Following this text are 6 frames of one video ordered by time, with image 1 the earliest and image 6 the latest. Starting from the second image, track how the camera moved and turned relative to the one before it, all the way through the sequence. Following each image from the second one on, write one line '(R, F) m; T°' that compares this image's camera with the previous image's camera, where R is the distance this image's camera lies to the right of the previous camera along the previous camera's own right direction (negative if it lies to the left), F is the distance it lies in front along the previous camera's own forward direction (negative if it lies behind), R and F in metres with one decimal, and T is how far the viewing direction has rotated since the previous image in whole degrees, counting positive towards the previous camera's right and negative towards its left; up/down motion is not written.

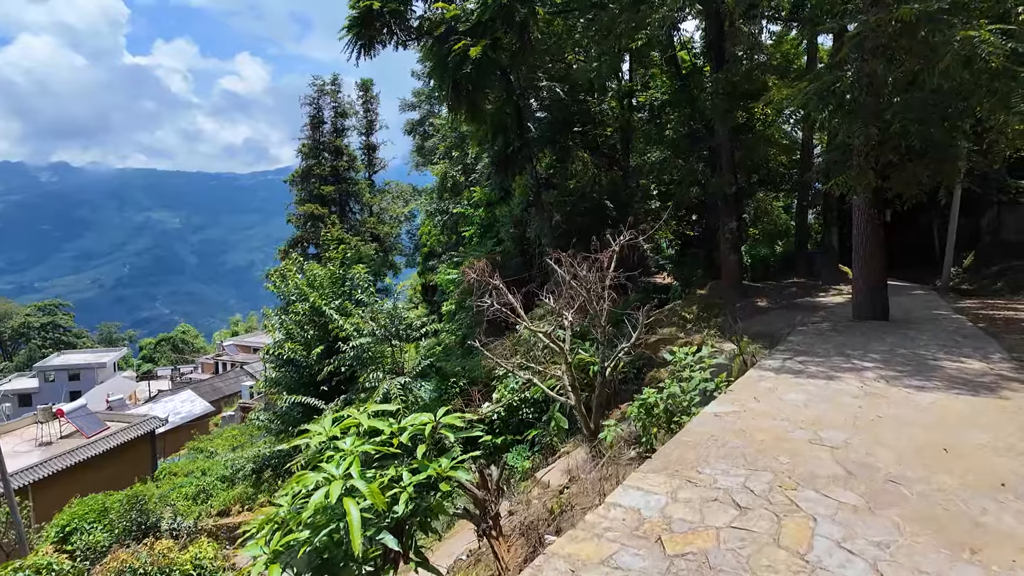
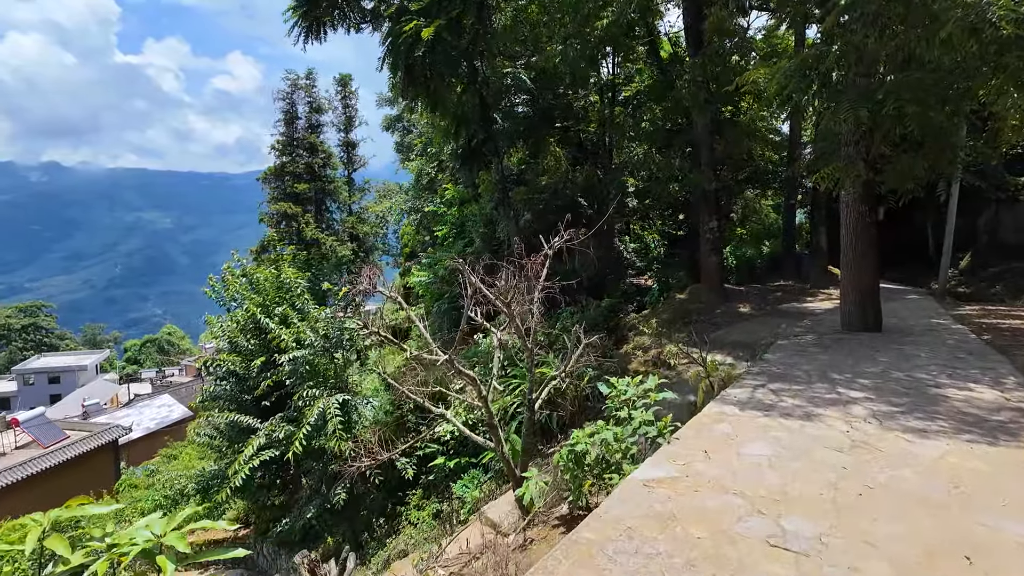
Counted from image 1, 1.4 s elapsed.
(+0.5, +0.7) m; +1°
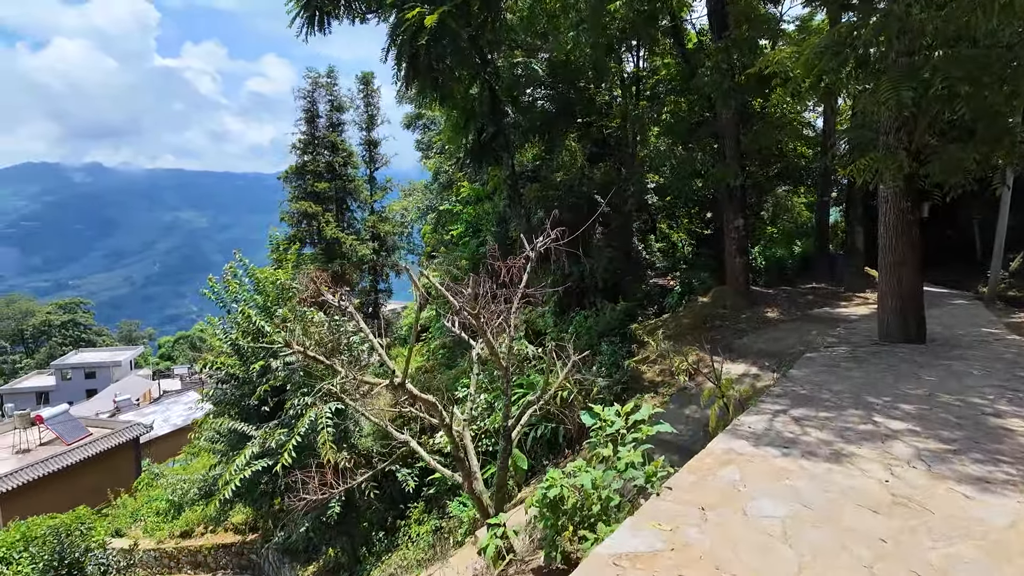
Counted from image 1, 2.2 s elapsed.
(+0.2, +0.4) m; -3°
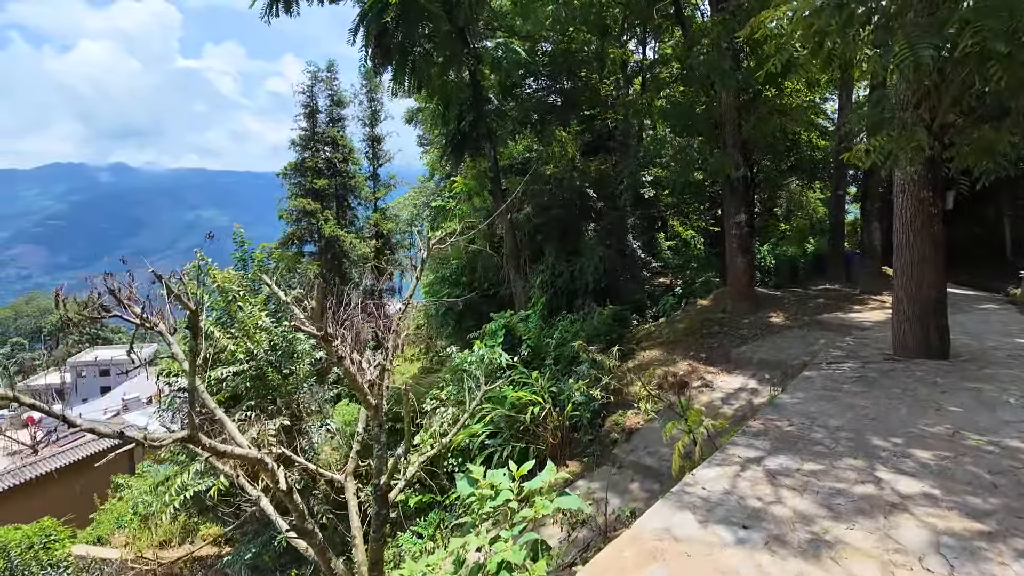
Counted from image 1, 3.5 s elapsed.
(+0.5, +0.7) m; -2°
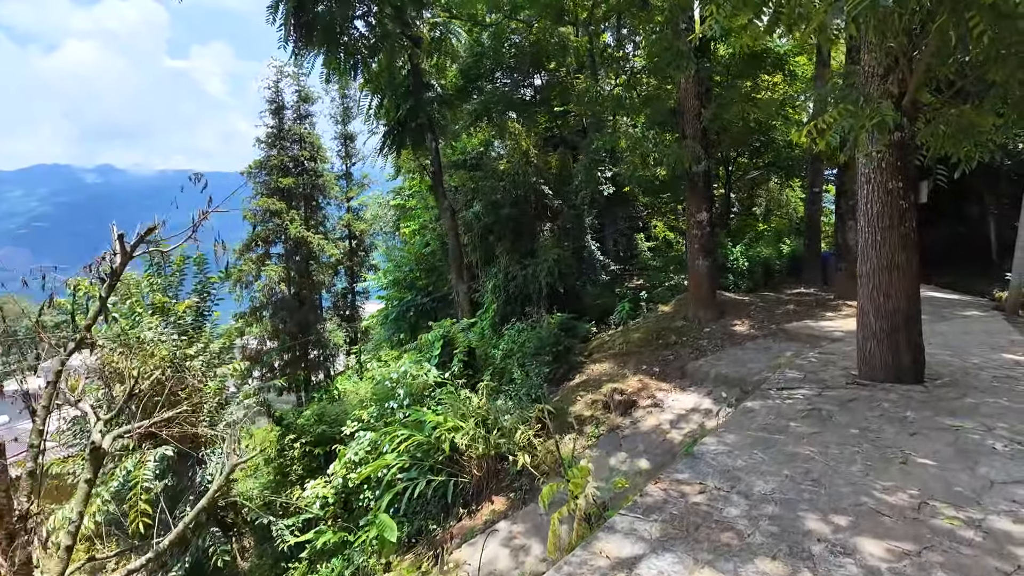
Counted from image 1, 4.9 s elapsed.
(+0.6, +0.7) m; +1°
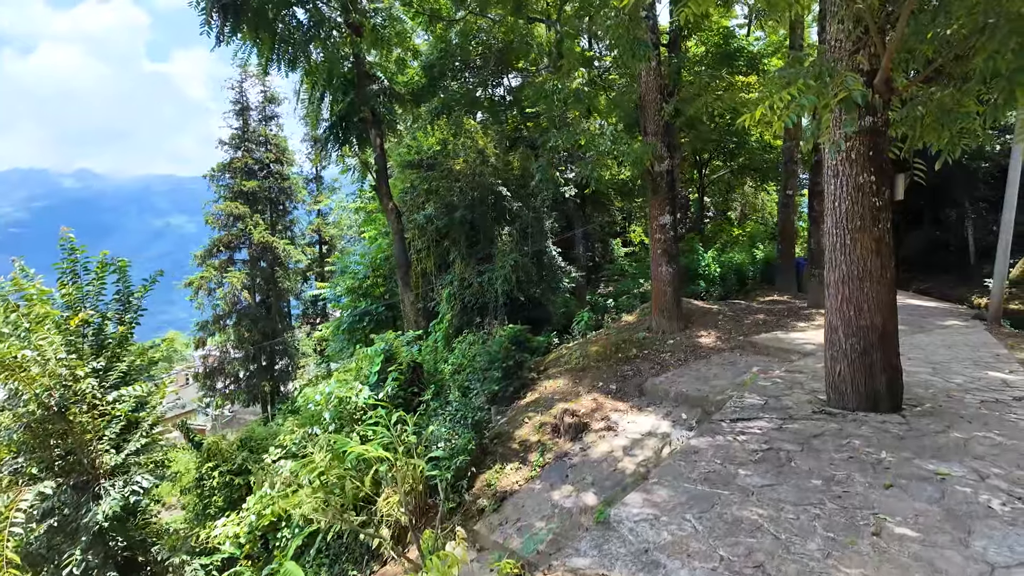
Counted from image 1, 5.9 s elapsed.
(+0.4, +0.5) m; +1°
